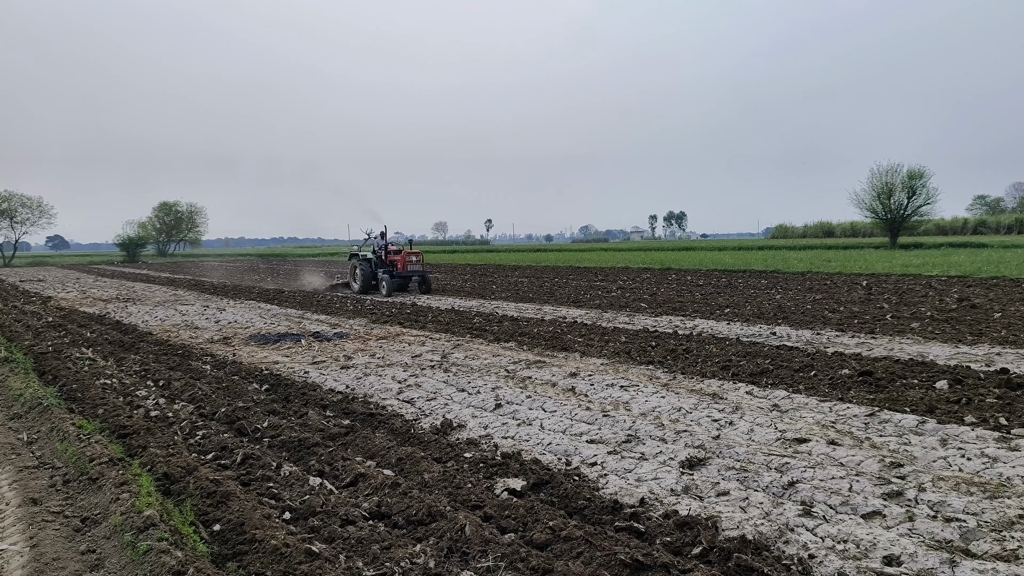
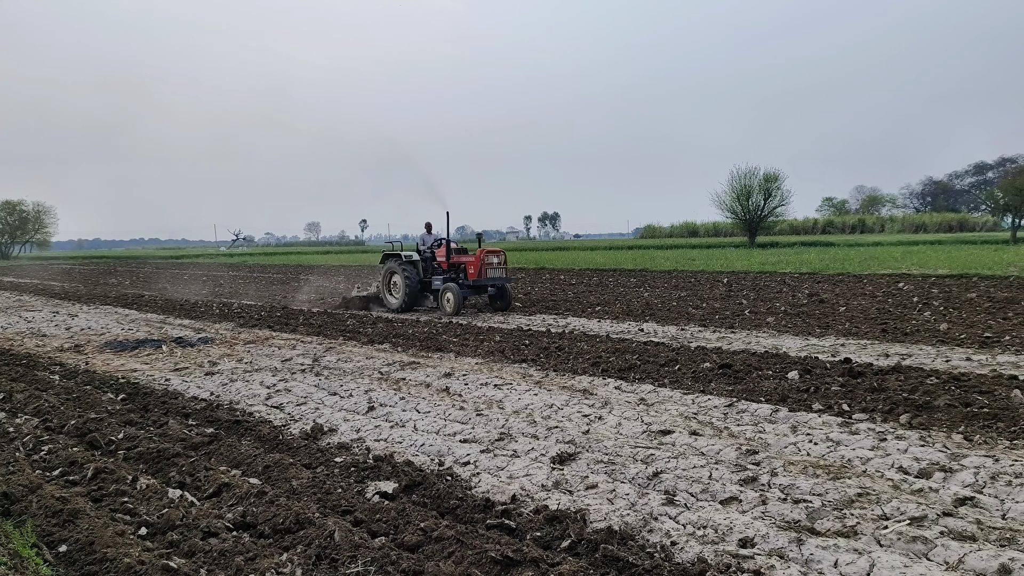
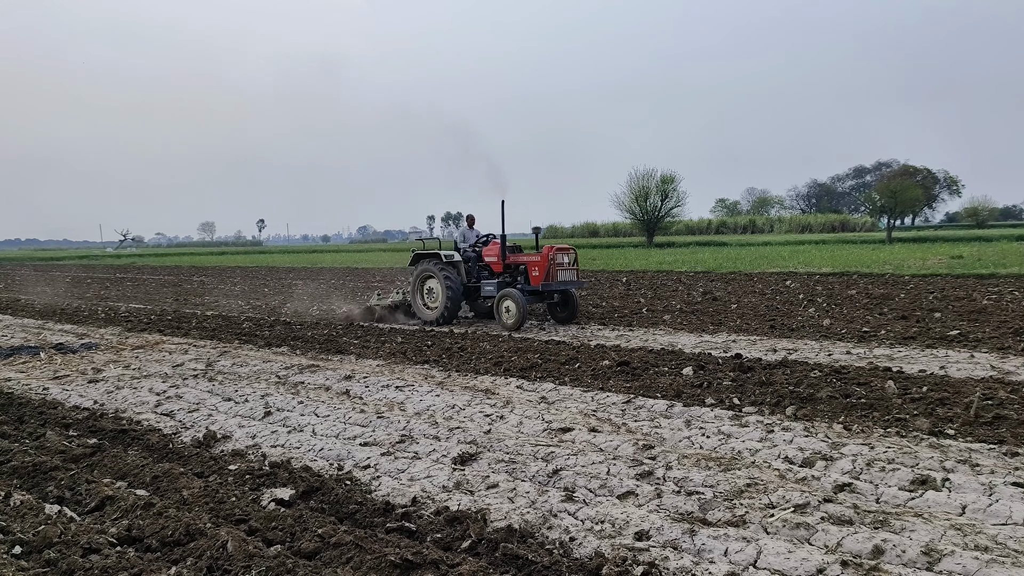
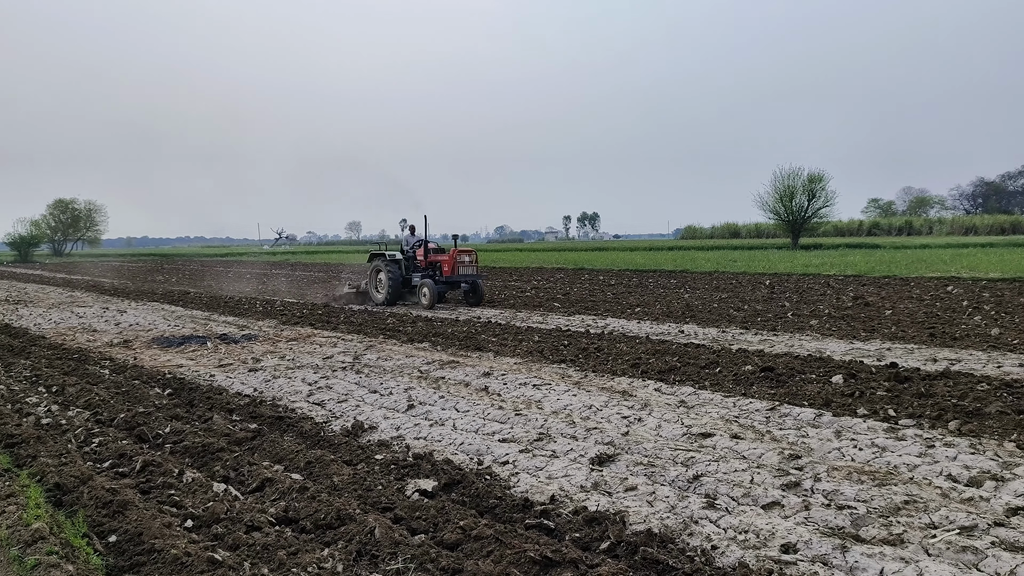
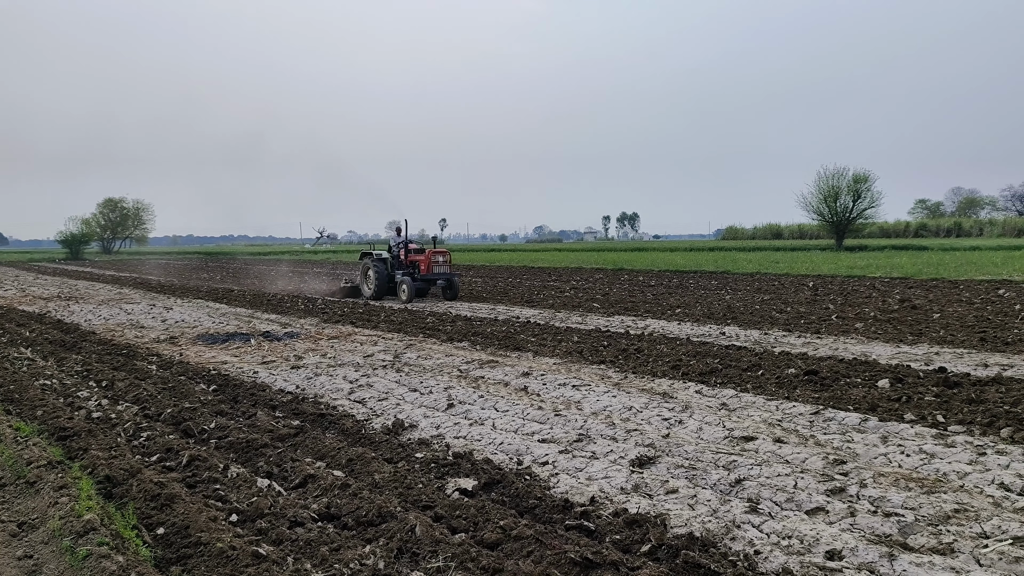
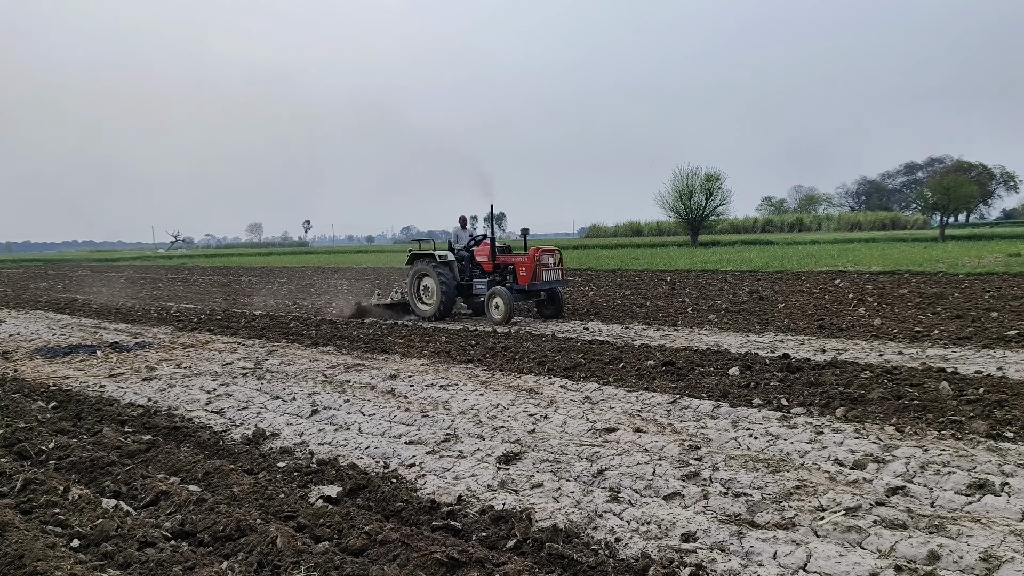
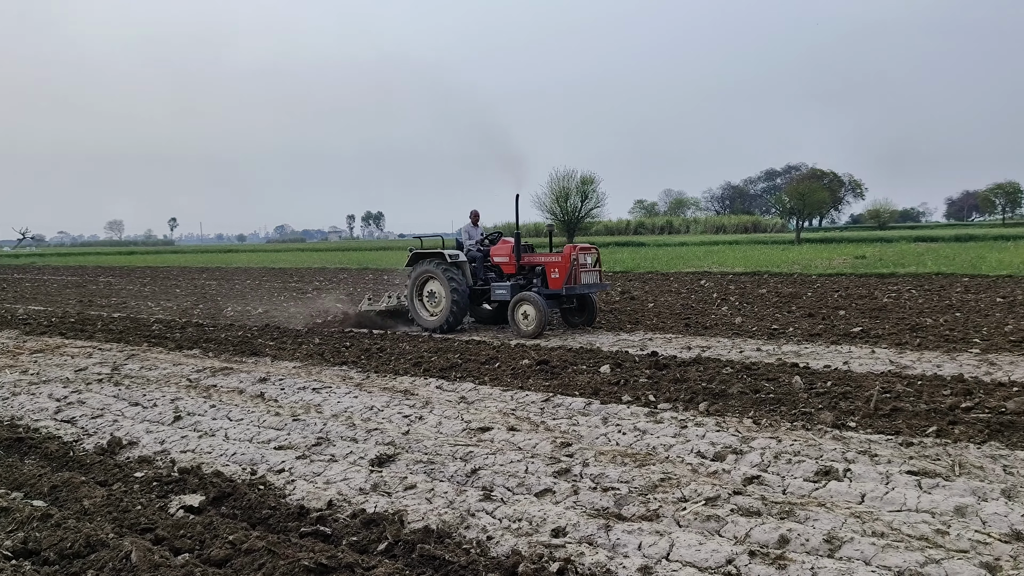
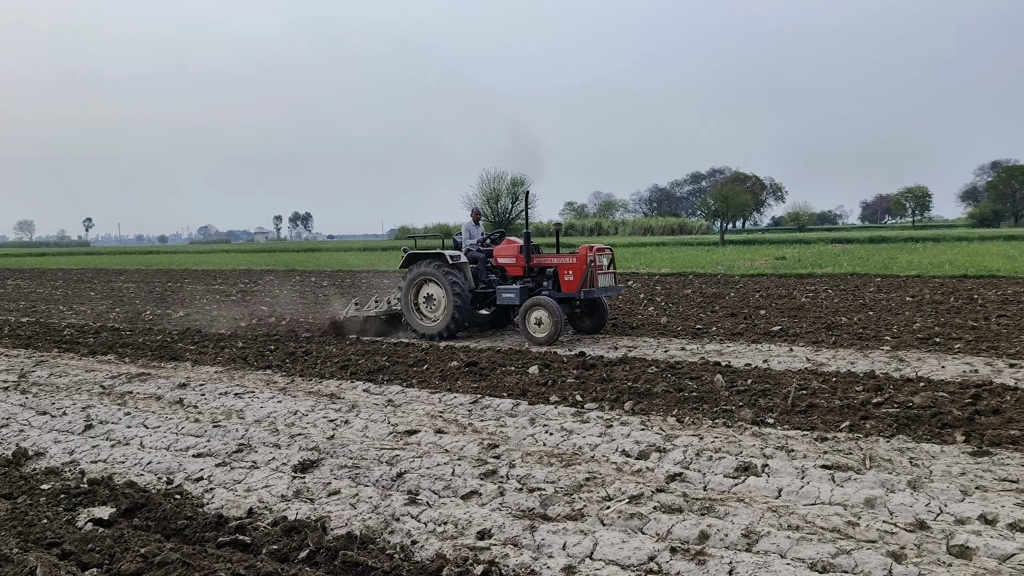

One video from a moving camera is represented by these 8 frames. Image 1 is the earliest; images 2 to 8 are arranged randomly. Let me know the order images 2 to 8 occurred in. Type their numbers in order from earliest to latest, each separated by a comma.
5, 4, 2, 6, 3, 7, 8
